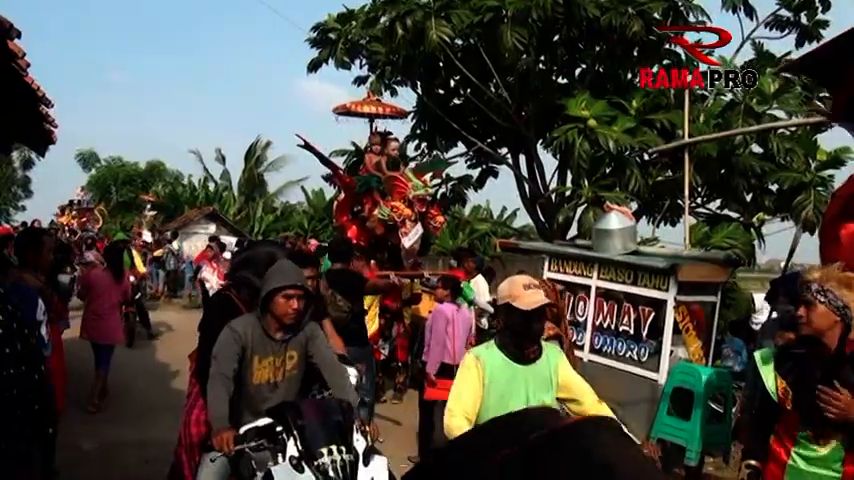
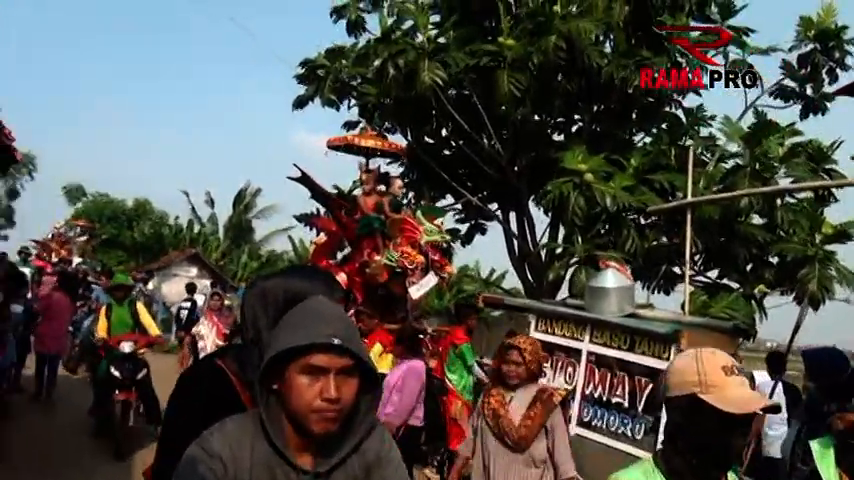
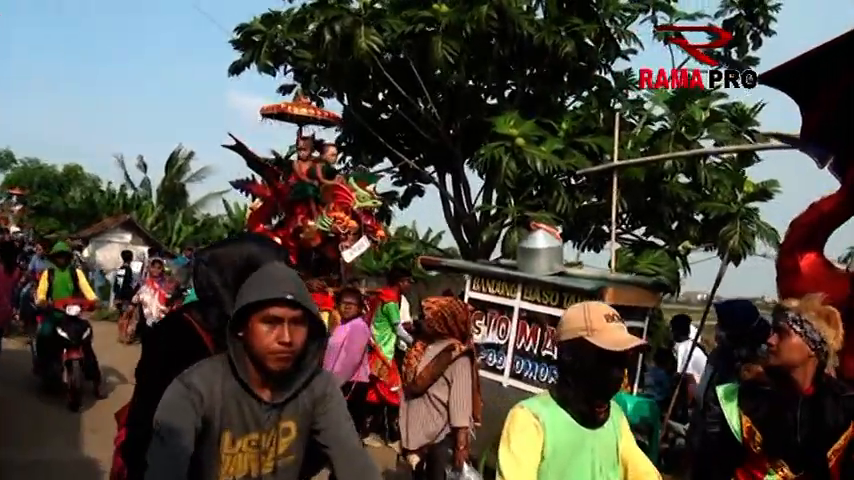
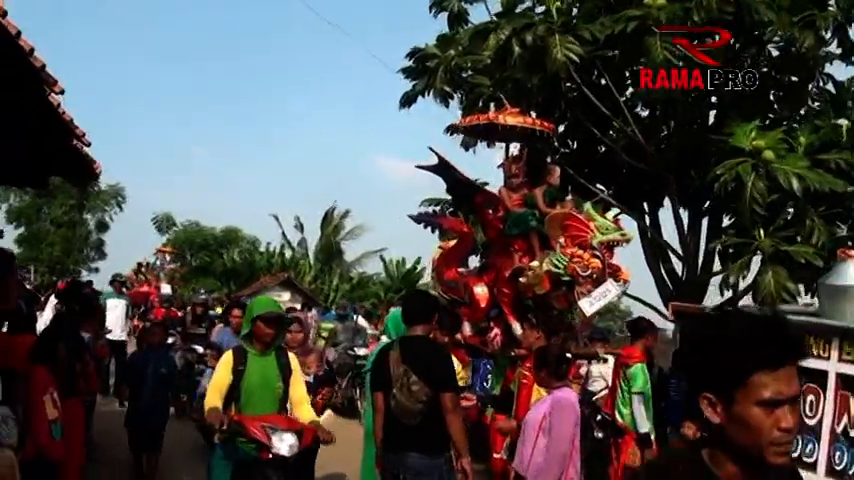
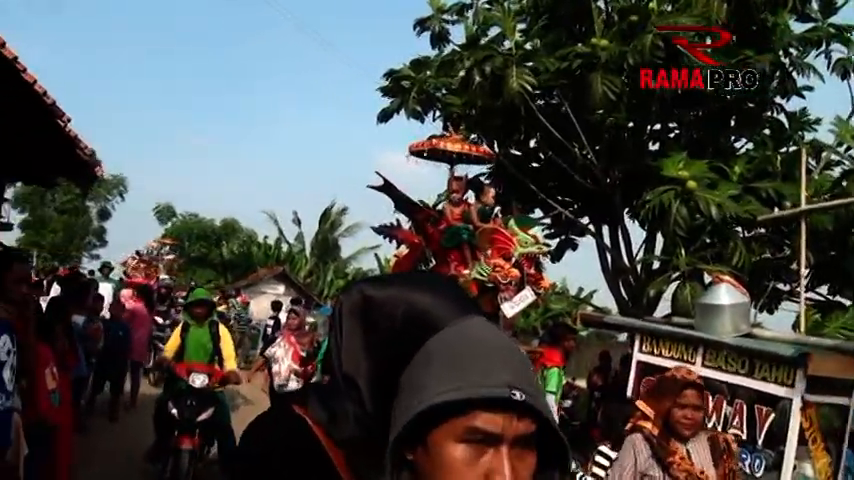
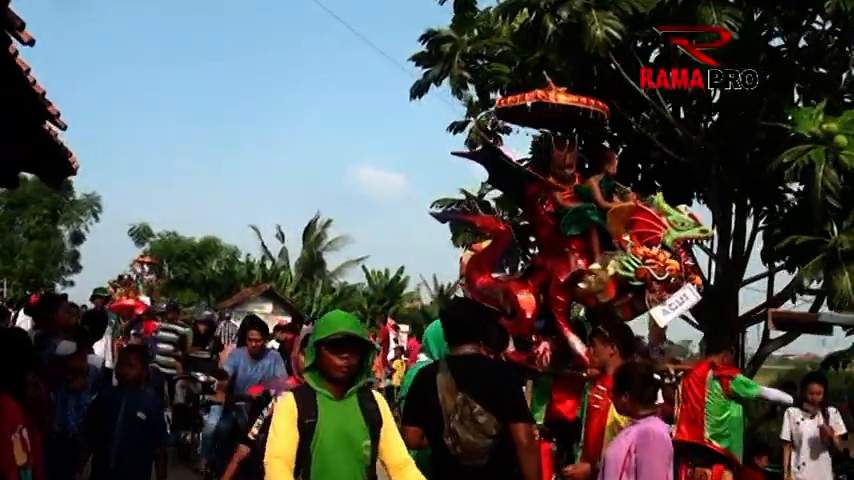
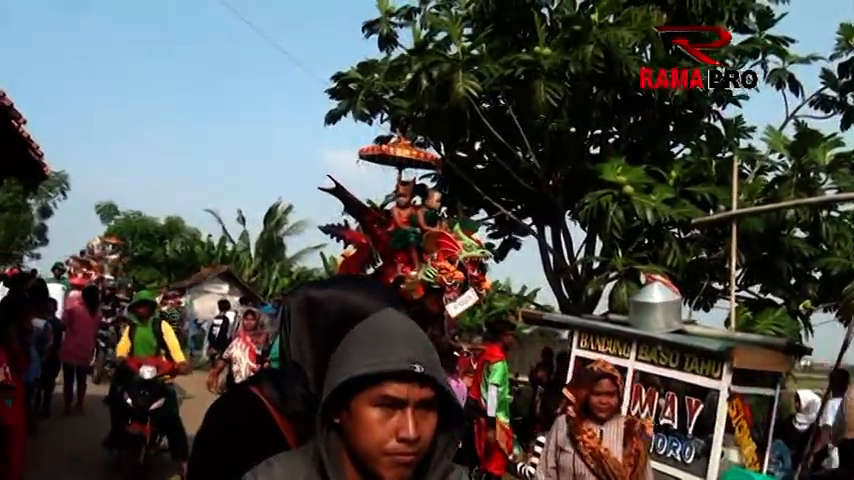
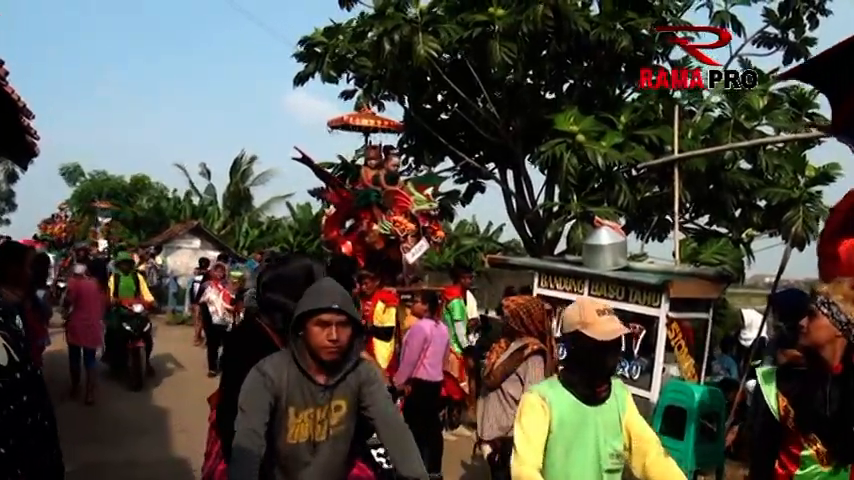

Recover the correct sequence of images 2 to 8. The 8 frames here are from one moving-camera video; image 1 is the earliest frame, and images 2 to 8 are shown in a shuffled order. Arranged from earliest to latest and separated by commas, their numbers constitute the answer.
8, 3, 2, 7, 5, 4, 6
